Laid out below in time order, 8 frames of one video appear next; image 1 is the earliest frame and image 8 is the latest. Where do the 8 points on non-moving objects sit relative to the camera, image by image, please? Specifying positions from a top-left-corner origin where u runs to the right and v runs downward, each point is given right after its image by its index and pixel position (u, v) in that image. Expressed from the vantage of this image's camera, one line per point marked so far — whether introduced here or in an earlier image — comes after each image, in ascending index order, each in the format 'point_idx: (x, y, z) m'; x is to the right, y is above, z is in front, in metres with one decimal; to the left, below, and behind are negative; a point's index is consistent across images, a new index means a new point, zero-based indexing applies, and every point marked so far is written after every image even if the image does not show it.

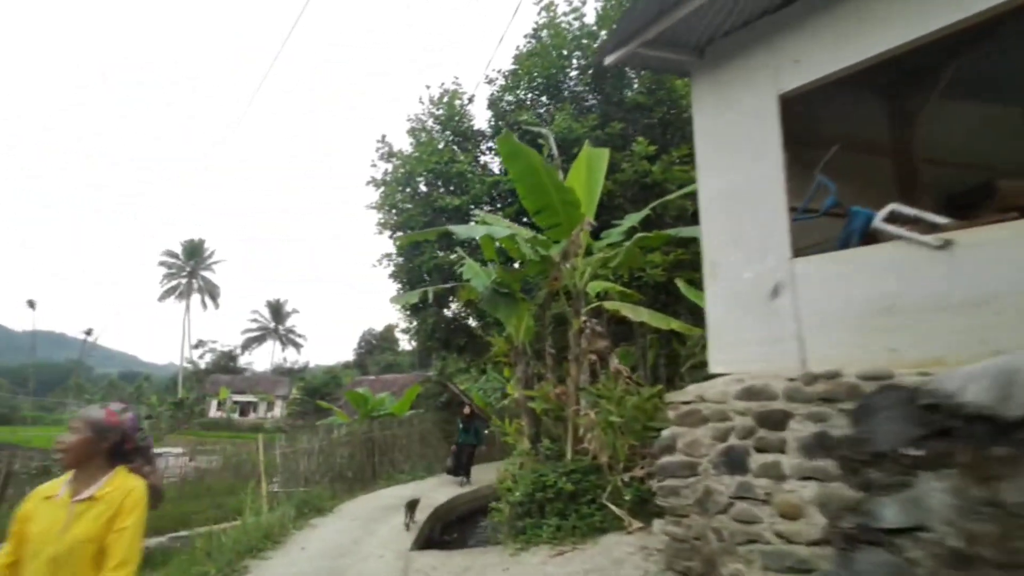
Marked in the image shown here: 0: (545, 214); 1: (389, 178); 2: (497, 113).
0: (+0.4, +0.9, +5.5) m
1: (-3.2, +2.9, +11.6) m
2: (-0.4, +4.4, +11.5) m
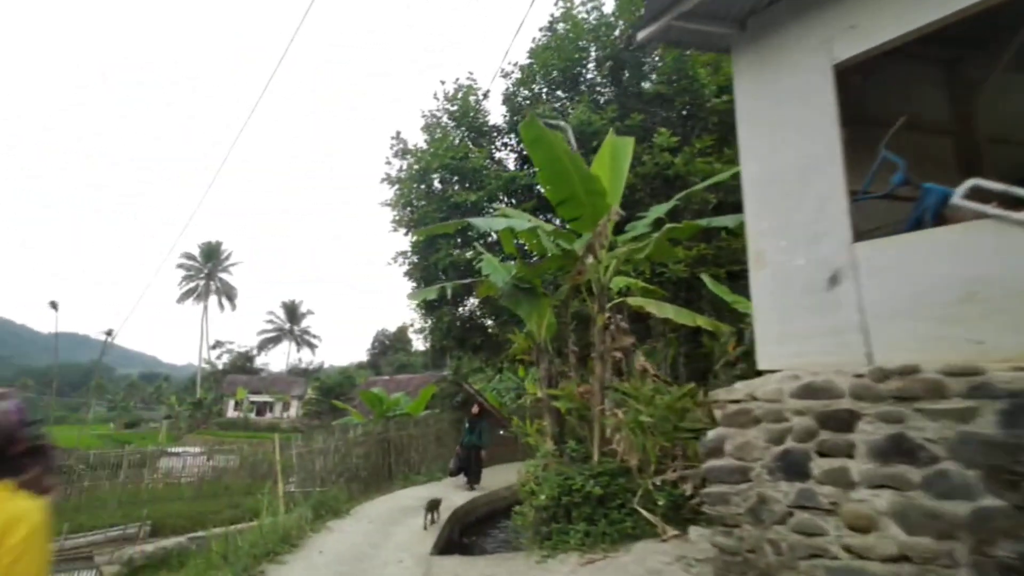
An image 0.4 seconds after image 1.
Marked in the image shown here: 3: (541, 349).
0: (+0.7, +1.0, +5.2) m
1: (-2.8, +2.9, +11.5) m
2: (0.0, +4.5, +11.3) m
3: (+0.4, -0.8, +6.0) m
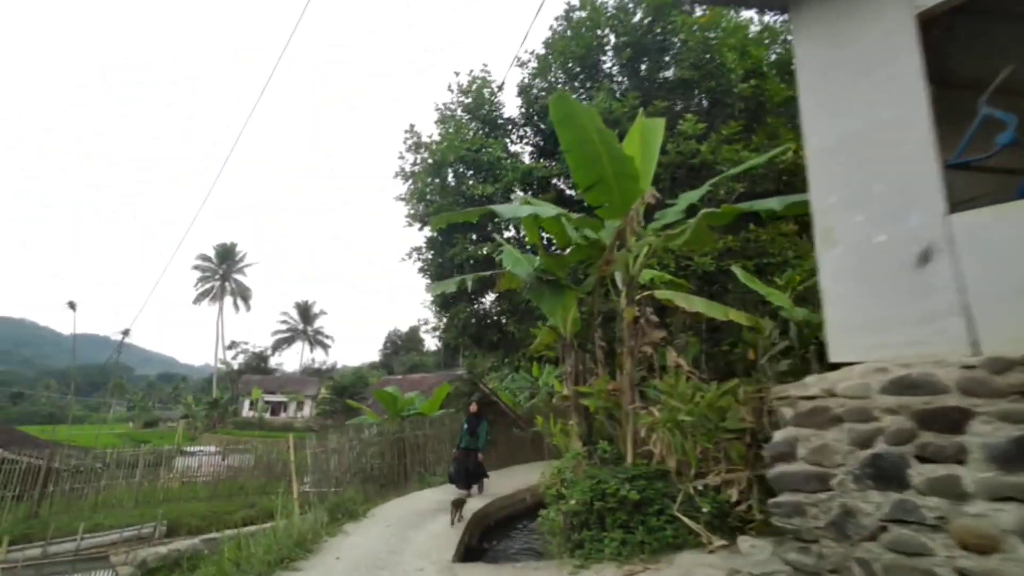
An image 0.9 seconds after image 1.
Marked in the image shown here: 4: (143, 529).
0: (+0.9, +1.1, +4.9) m
1: (-2.4, +3.0, +11.2) m
2: (+0.4, +4.6, +11.0) m
3: (+0.7, -0.7, +5.7) m
4: (-10.1, -6.6, +12.2) m
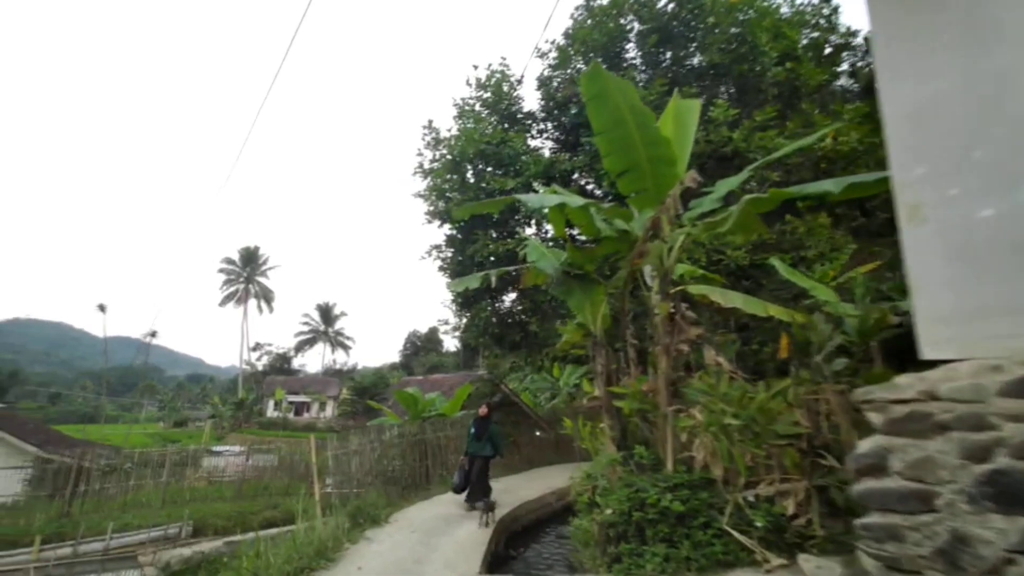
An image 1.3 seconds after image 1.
0: (+1.2, +1.1, +4.6) m
1: (-1.8, +3.0, +11.0) m
2: (+0.9, +4.6, +10.7) m
3: (+1.0, -0.7, +5.3) m
4: (-9.4, -6.6, +12.3) m
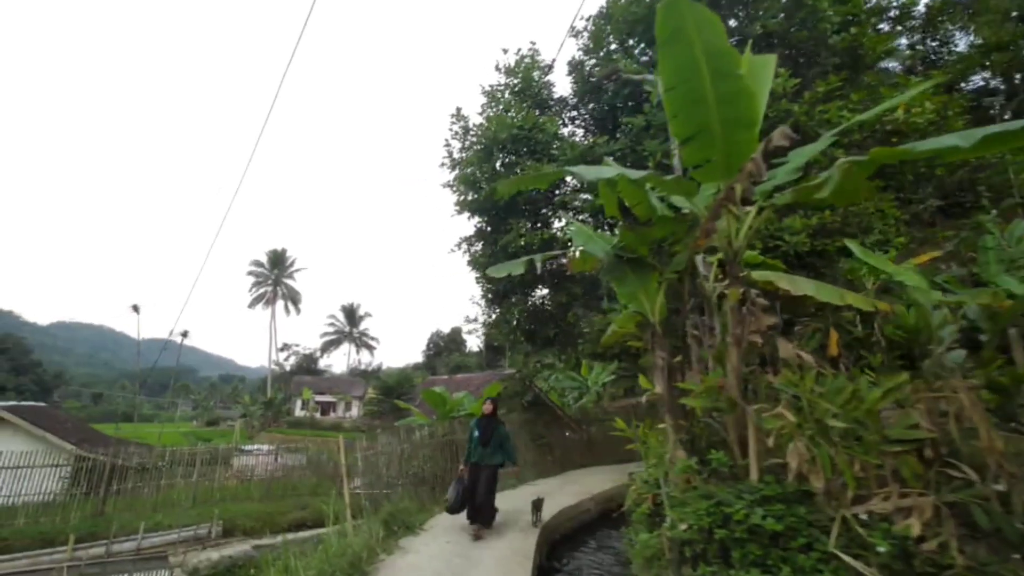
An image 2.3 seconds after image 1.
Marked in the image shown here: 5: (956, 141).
0: (+1.6, +1.3, +4.0) m
1: (-1.1, +3.1, +10.6) m
2: (+1.6, +4.8, +10.1) m
3: (+1.5, -0.5, +4.8) m
4: (-8.5, -6.6, +12.2) m
5: (+3.2, +1.1, +3.2) m
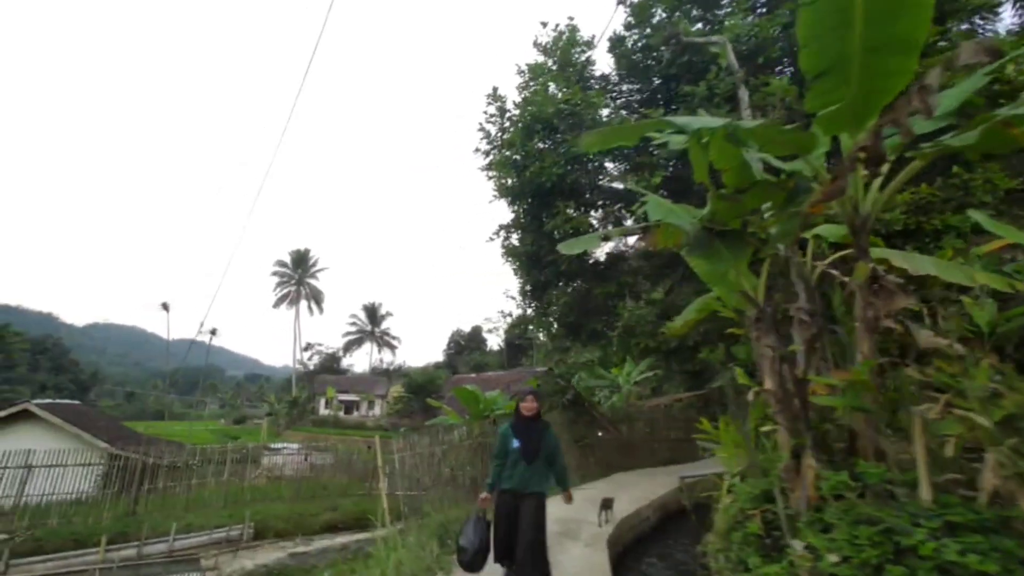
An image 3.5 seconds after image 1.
0: (+2.3, +1.5, +3.2) m
1: (-0.2, +3.3, +9.9) m
2: (+2.4, +5.0, +9.4) m
3: (+2.2, -0.3, +4.0) m
4: (-7.5, -6.4, +11.9) m
5: (+3.8, +1.3, +2.4) m
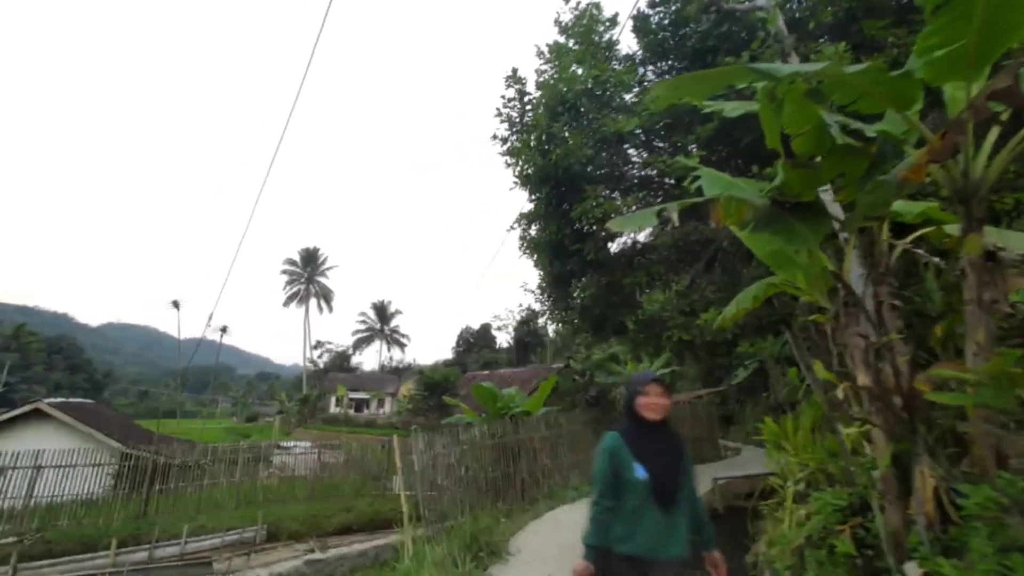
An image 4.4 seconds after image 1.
0: (+2.6, +1.6, +2.7) m
1: (+0.2, +3.5, +9.4) m
2: (+2.8, +5.2, +8.8) m
3: (+2.6, -0.1, +3.5) m
4: (-6.9, -6.3, +11.6) m
5: (+4.1, +1.4, +1.8) m
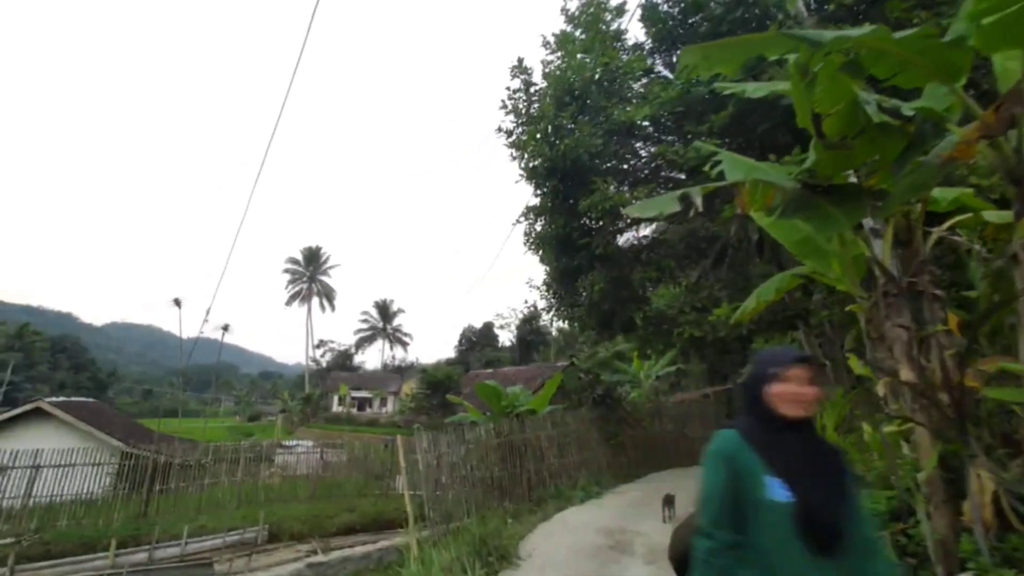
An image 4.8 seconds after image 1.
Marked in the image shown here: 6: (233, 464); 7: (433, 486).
0: (+2.7, +1.7, +2.5) m
1: (+0.4, +3.6, +9.2) m
2: (+3.0, +5.3, +8.5) m
3: (+2.7, -0.1, +3.2) m
4: (-6.8, -6.2, +11.4) m
5: (+4.2, +1.5, +1.6) m
6: (-8.0, -5.1, +12.8) m
7: (-1.3, -3.6, +7.9) m
